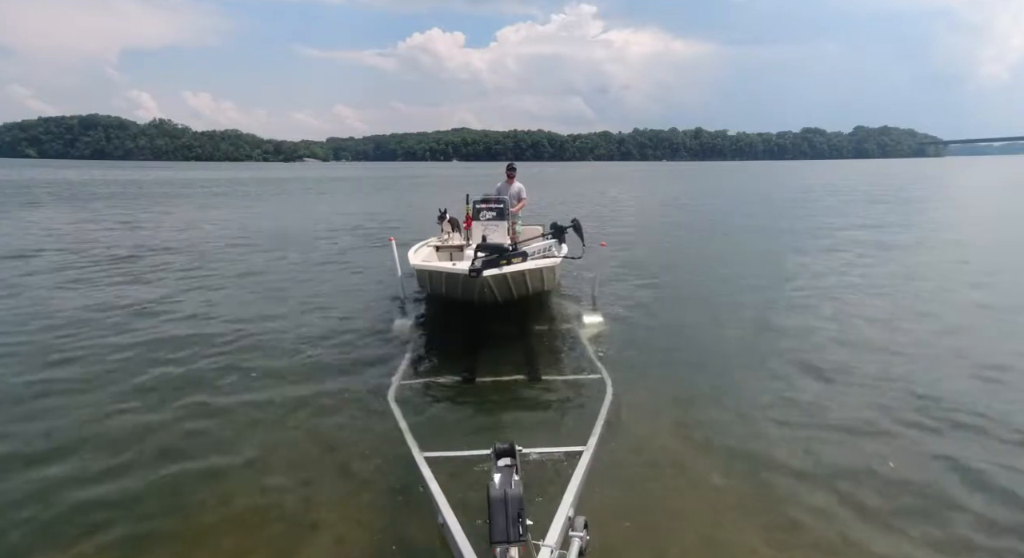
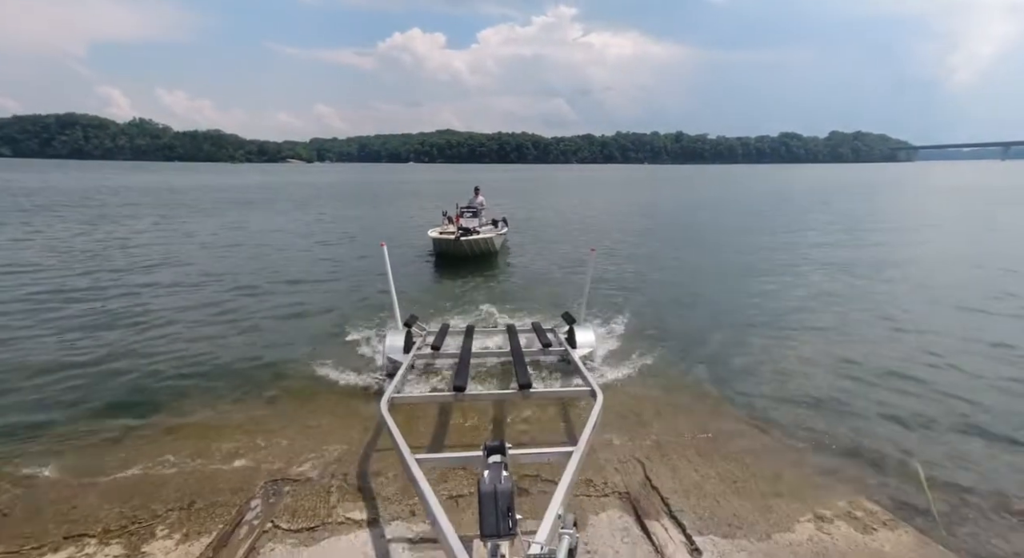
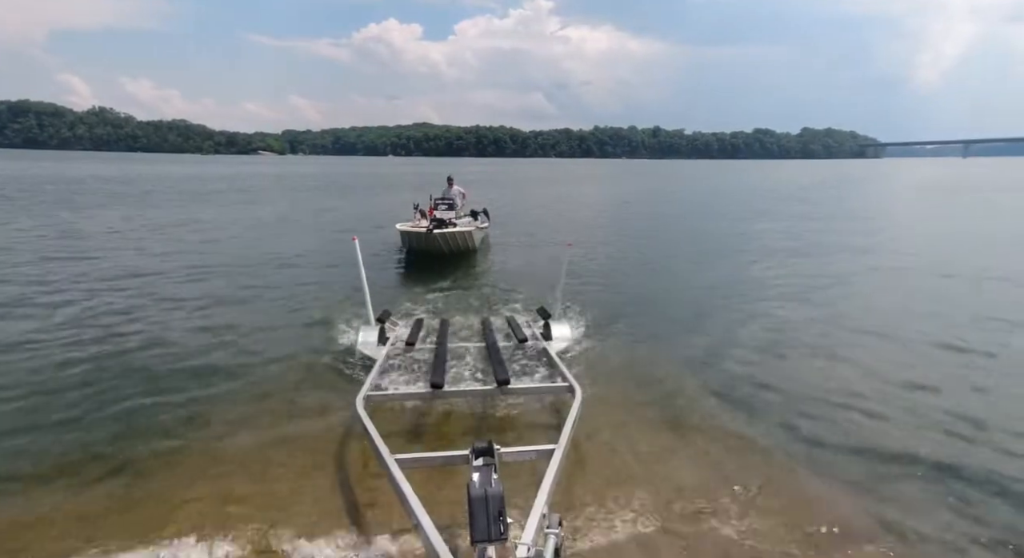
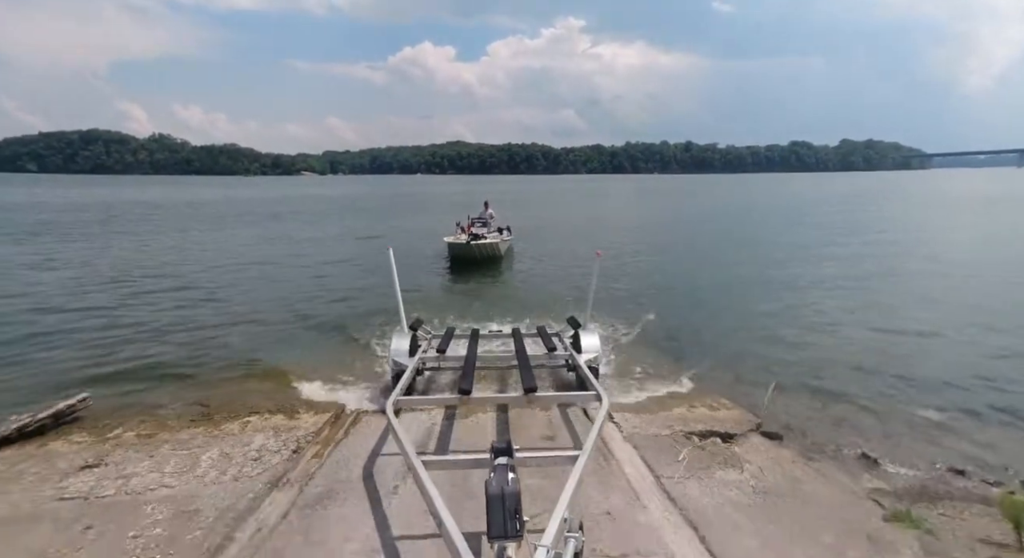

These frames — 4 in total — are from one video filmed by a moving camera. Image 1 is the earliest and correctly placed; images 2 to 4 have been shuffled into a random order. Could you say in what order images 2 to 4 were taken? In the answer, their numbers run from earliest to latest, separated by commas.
3, 2, 4
